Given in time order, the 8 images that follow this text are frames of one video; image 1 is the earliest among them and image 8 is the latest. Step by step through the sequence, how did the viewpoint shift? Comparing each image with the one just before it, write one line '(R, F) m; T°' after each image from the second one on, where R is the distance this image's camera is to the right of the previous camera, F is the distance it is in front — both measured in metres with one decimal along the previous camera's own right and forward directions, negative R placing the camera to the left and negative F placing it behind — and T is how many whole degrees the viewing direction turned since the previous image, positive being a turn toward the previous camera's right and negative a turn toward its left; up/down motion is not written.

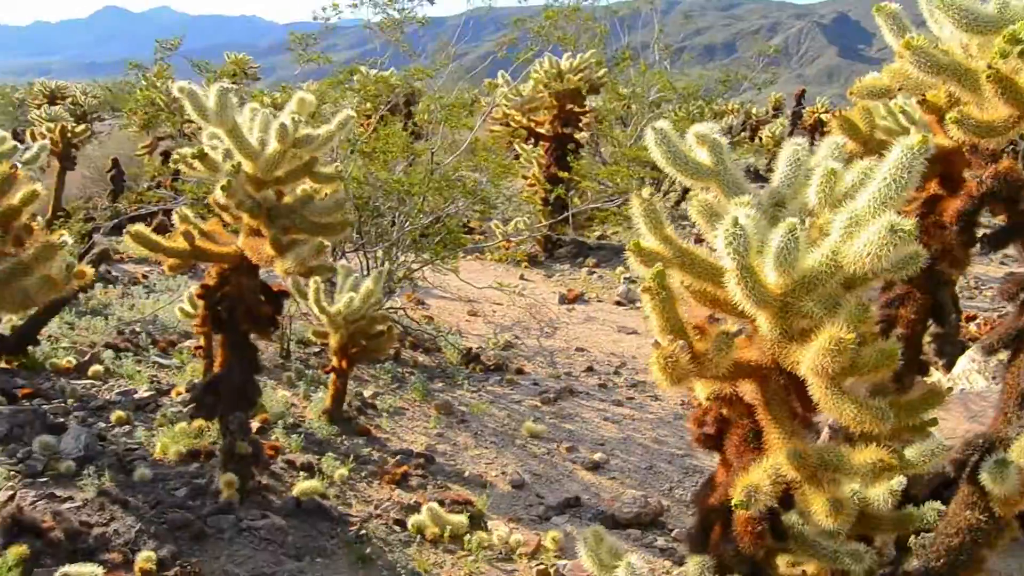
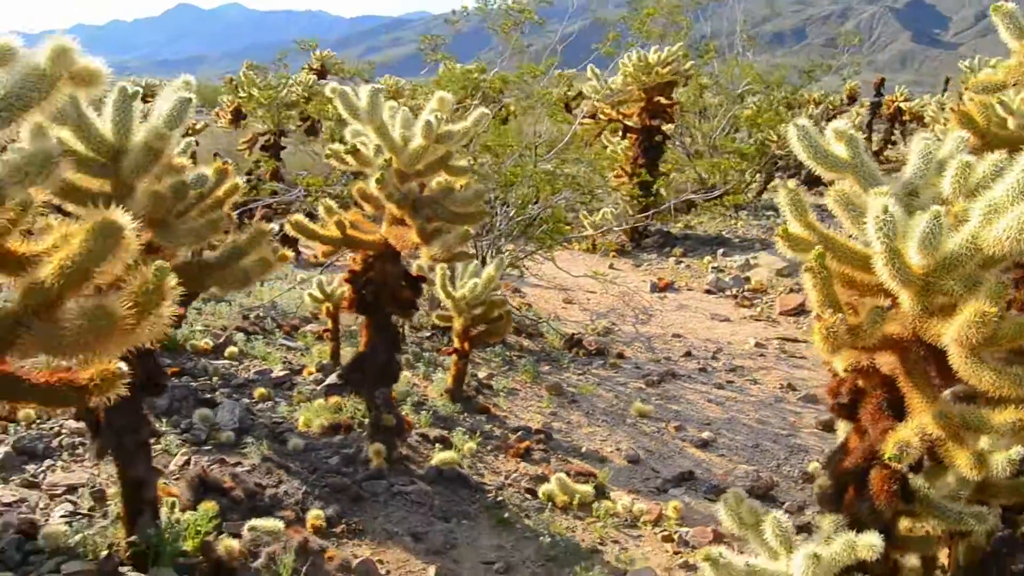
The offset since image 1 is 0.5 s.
(-0.5, -0.4) m; -3°
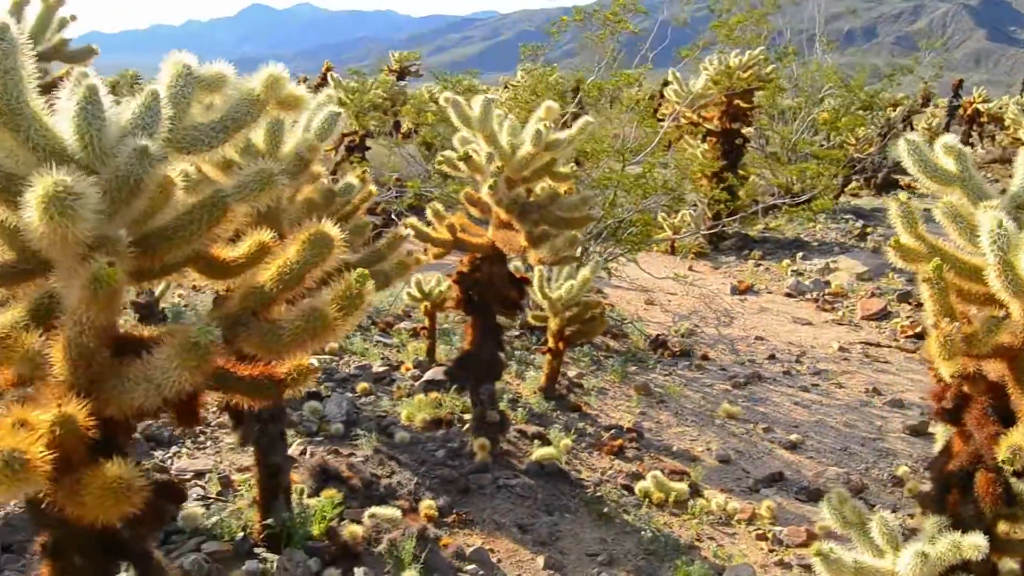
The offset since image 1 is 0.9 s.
(-0.3, -0.2) m; -3°
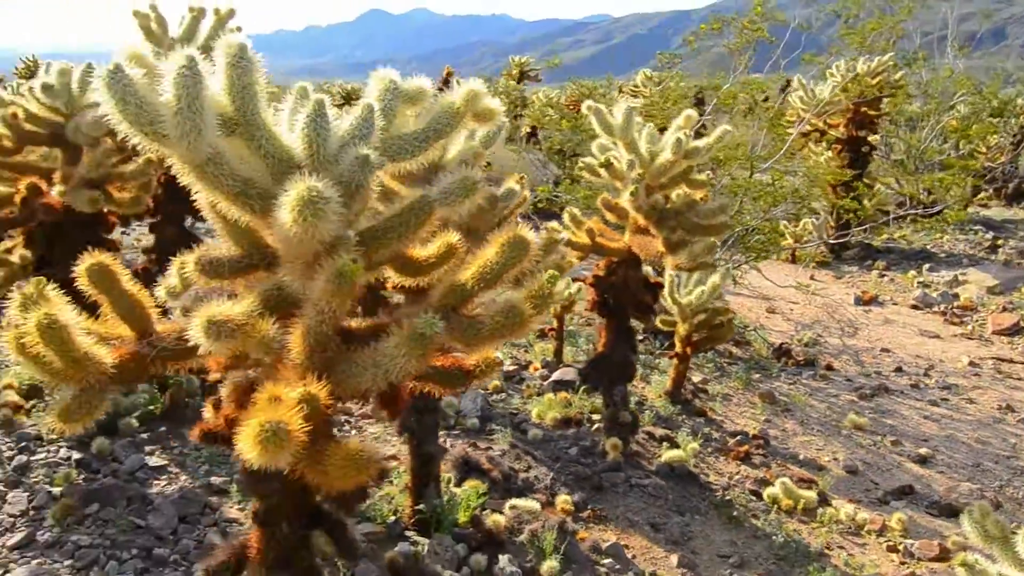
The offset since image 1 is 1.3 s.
(-0.2, -0.2) m; -6°
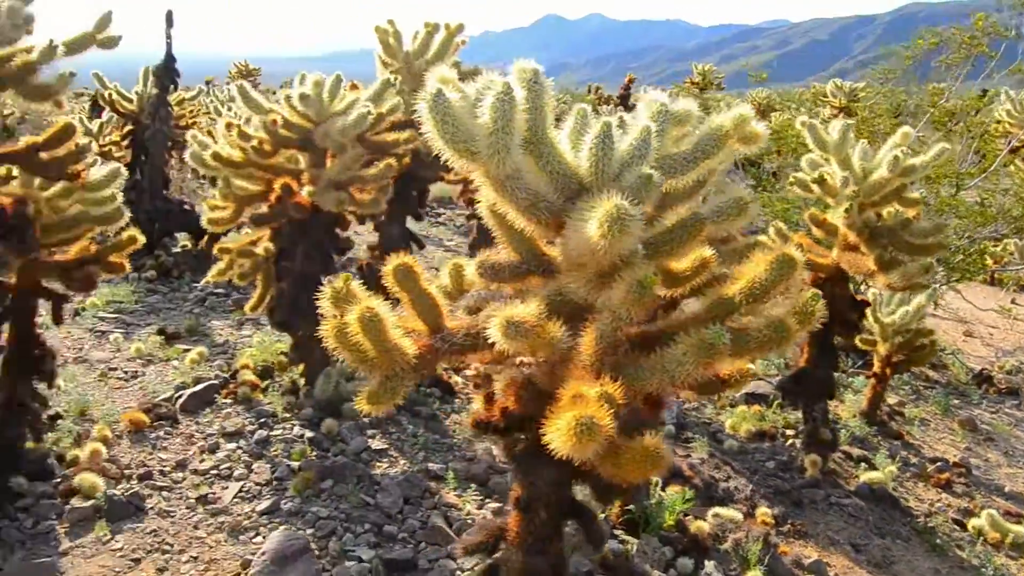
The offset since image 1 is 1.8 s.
(-0.4, -0.2) m; -9°
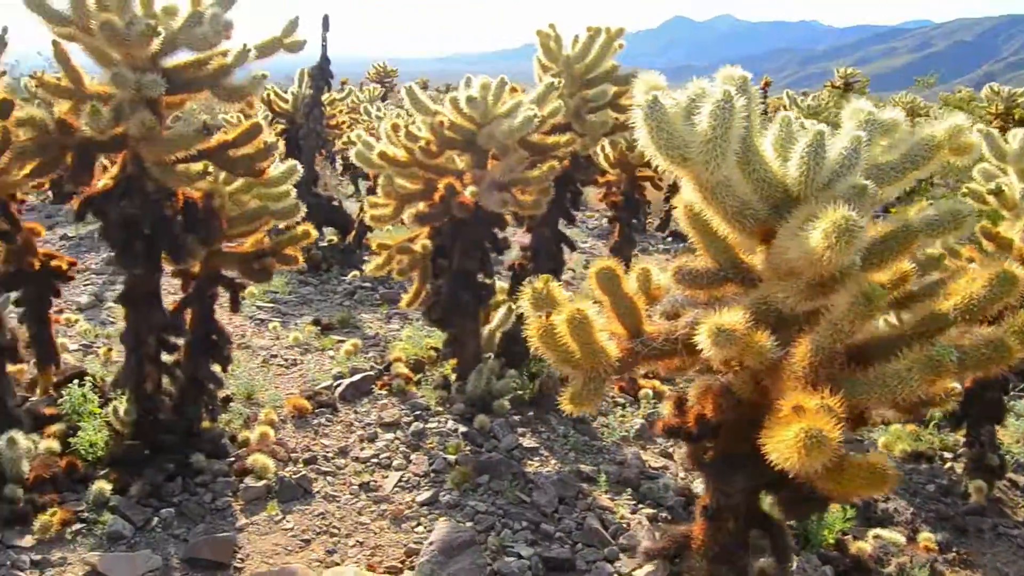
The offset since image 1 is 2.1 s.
(-0.3, 0.0) m; -7°
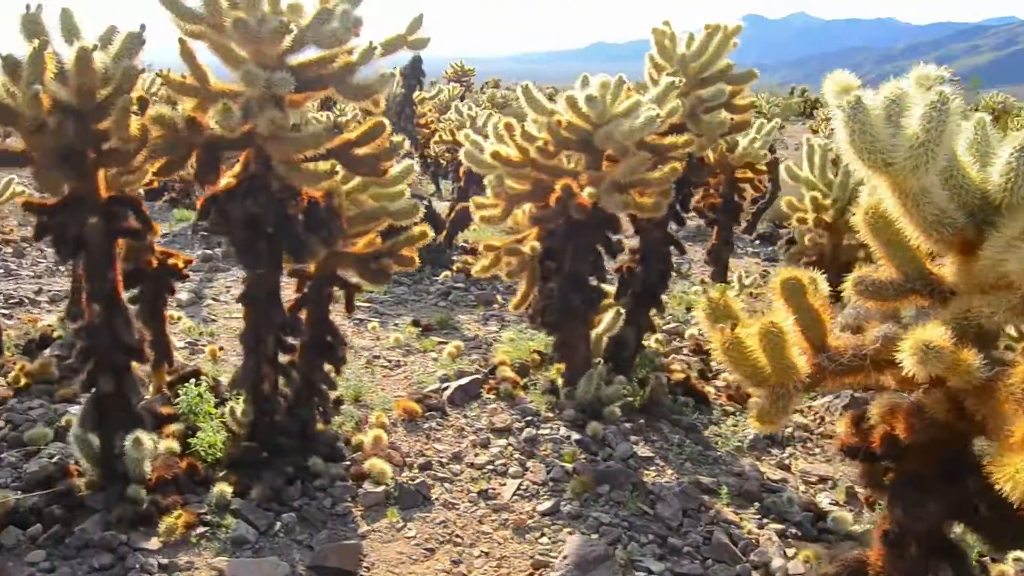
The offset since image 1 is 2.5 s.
(-0.3, +0.2) m; -4°
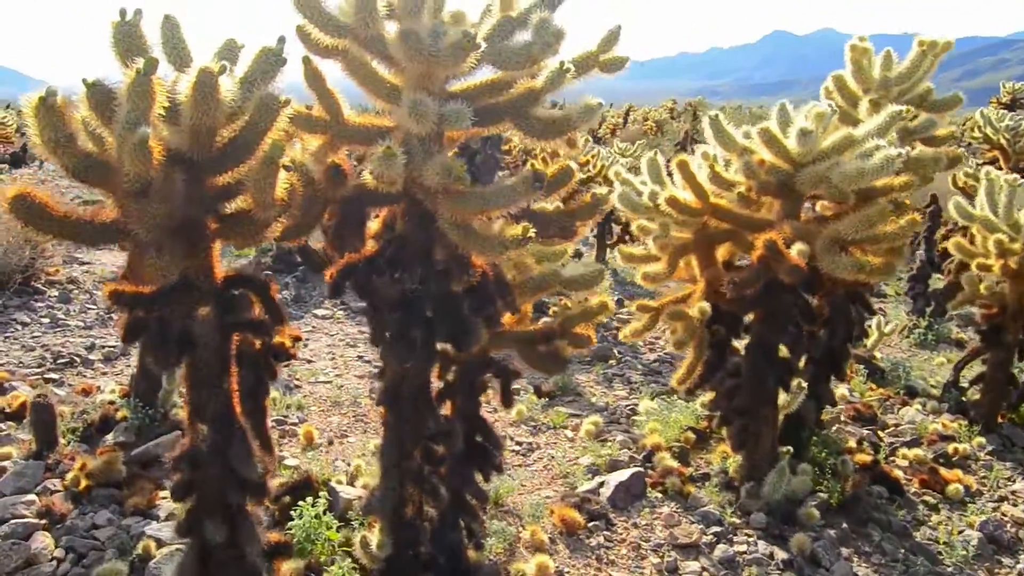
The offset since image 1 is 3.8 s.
(-0.8, +1.2) m; -1°
